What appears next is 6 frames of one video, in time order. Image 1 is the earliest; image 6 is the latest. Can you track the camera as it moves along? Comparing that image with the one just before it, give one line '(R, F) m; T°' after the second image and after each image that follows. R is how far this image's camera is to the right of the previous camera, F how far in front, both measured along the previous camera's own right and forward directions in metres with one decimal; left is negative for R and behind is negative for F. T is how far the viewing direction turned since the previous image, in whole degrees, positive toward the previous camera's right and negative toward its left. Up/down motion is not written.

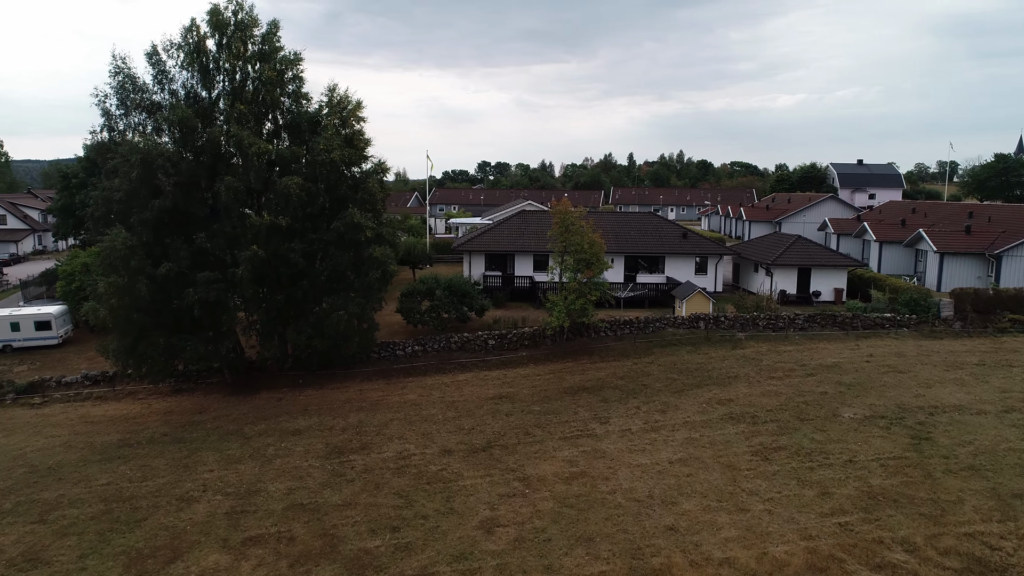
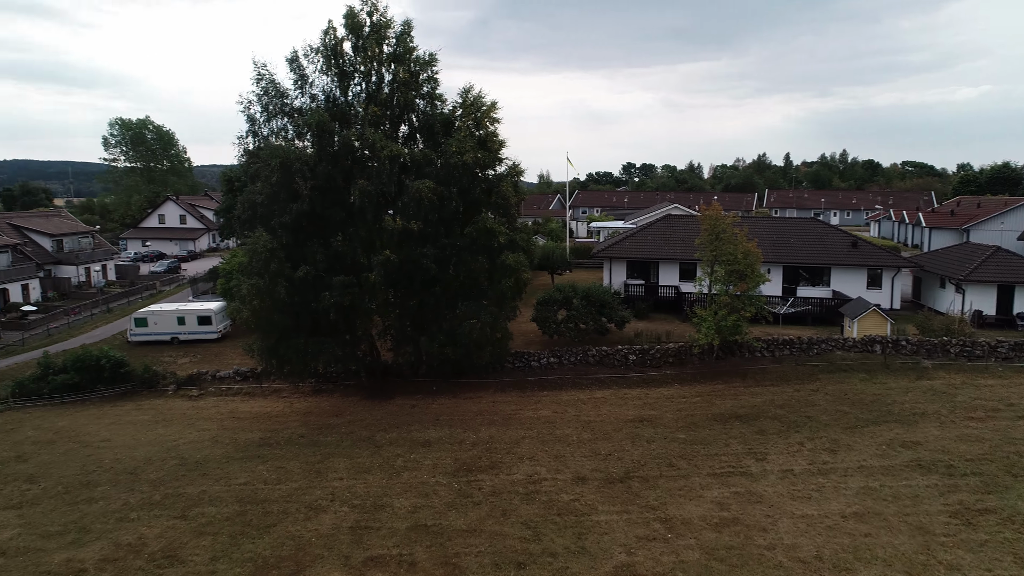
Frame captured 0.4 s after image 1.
(-0.1, +1.2) m; -11°
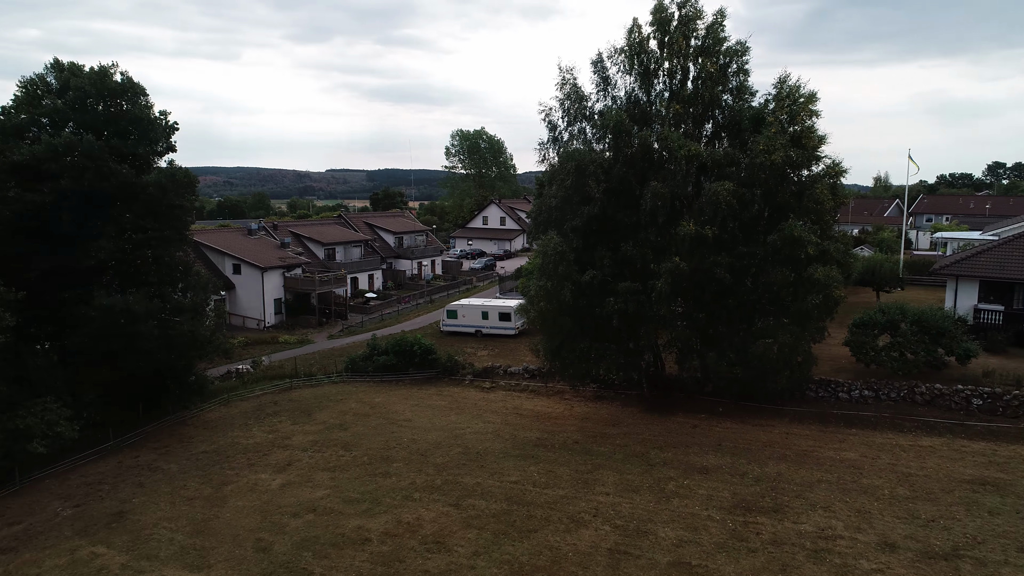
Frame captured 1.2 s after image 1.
(+0.3, +1.1) m; -24°
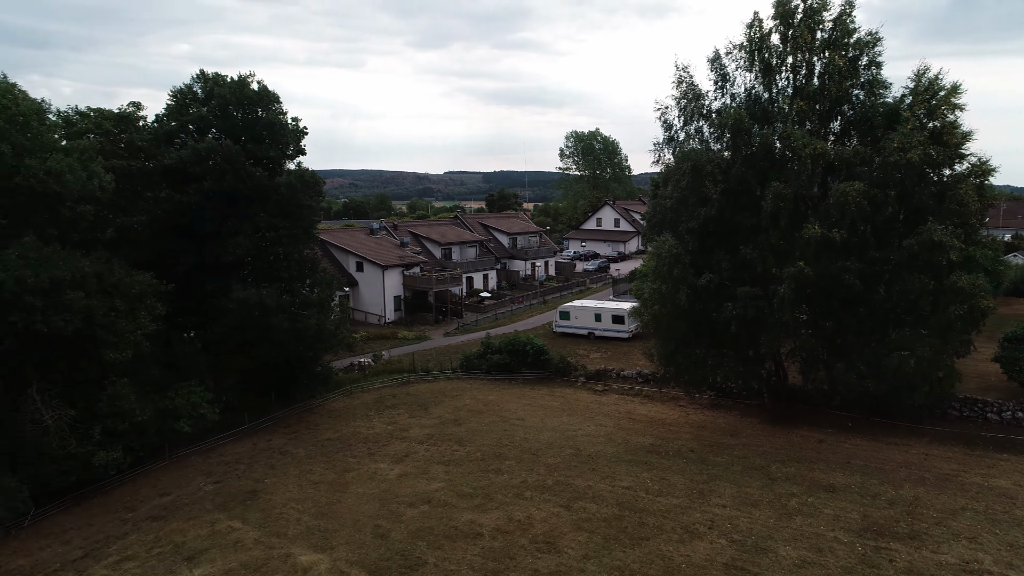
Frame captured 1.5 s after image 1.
(-0.1, 0.0) m; -9°
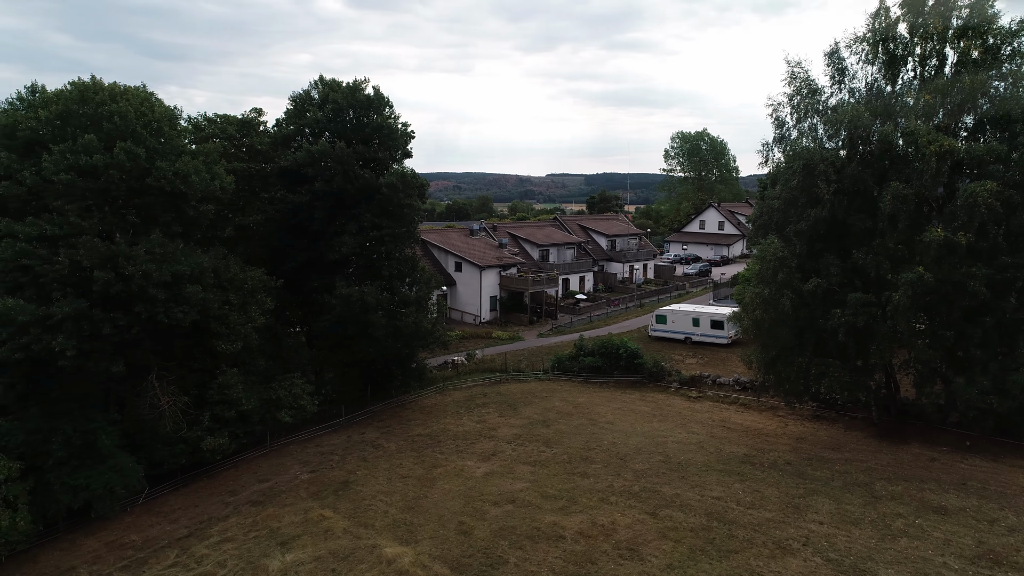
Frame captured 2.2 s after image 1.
(+0.3, +0.1) m; -8°
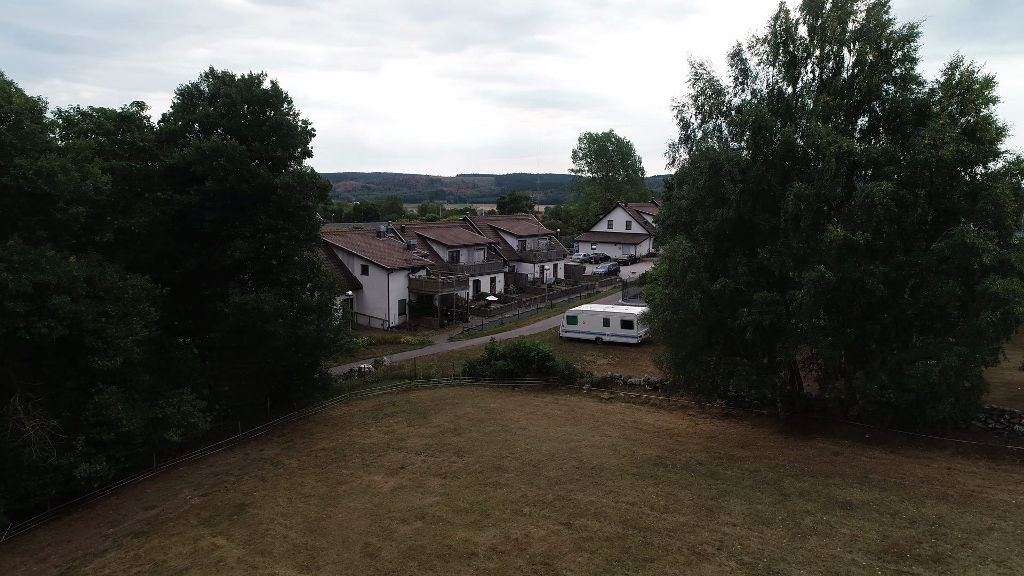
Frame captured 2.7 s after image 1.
(+0.1, +0.6) m; +7°
